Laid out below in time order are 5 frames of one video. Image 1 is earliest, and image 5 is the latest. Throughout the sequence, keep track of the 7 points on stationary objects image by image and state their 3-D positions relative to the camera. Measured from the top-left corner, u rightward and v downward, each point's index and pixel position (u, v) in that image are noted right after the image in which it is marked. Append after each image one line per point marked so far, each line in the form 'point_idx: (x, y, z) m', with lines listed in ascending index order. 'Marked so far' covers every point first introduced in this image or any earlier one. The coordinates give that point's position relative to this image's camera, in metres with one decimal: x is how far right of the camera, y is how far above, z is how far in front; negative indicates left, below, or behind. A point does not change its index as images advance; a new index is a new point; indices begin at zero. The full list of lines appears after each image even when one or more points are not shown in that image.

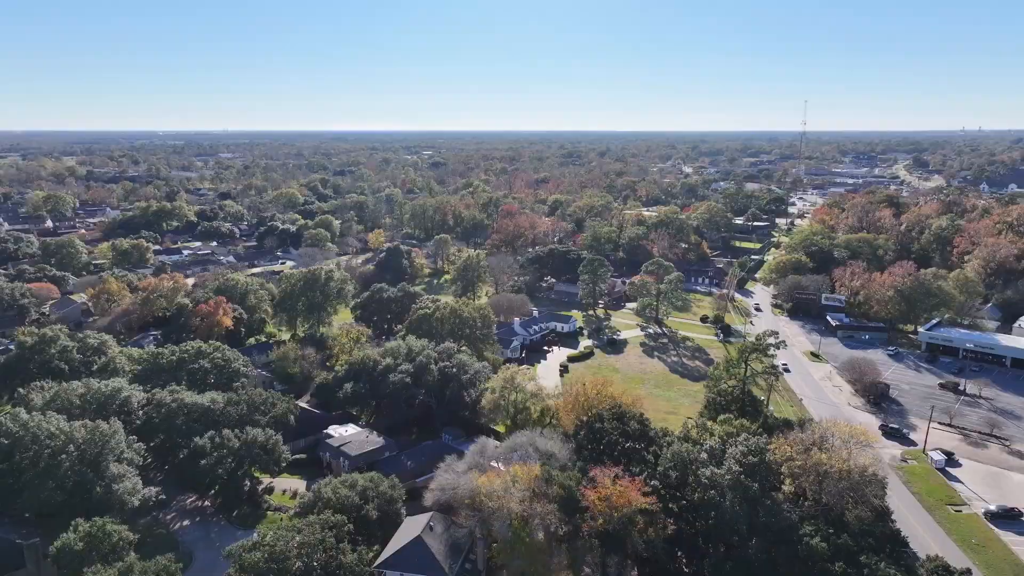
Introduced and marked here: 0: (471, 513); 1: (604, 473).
0: (-1.2, -6.5, +19.6) m
1: (+2.7, -5.4, +19.8) m
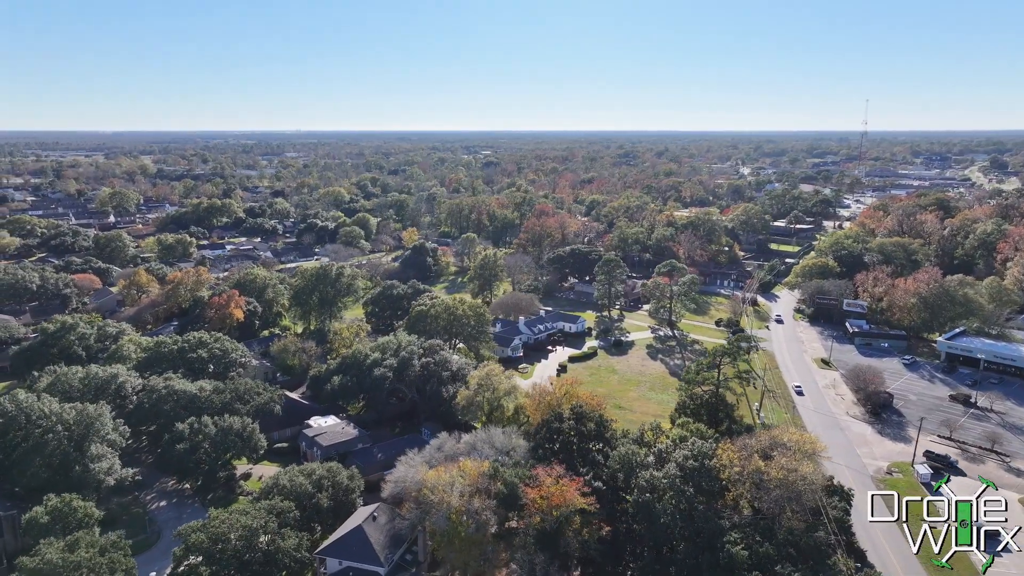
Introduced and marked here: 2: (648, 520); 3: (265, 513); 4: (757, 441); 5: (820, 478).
0: (-2.9, -6.4, +19.9) m
1: (+1.0, -5.4, +19.9) m
2: (+3.6, -6.1, +17.9) m
3: (-7.1, -6.5, +19.5) m
4: (+6.9, -4.3, +19.4) m
5: (+8.0, -5.0, +17.8) m
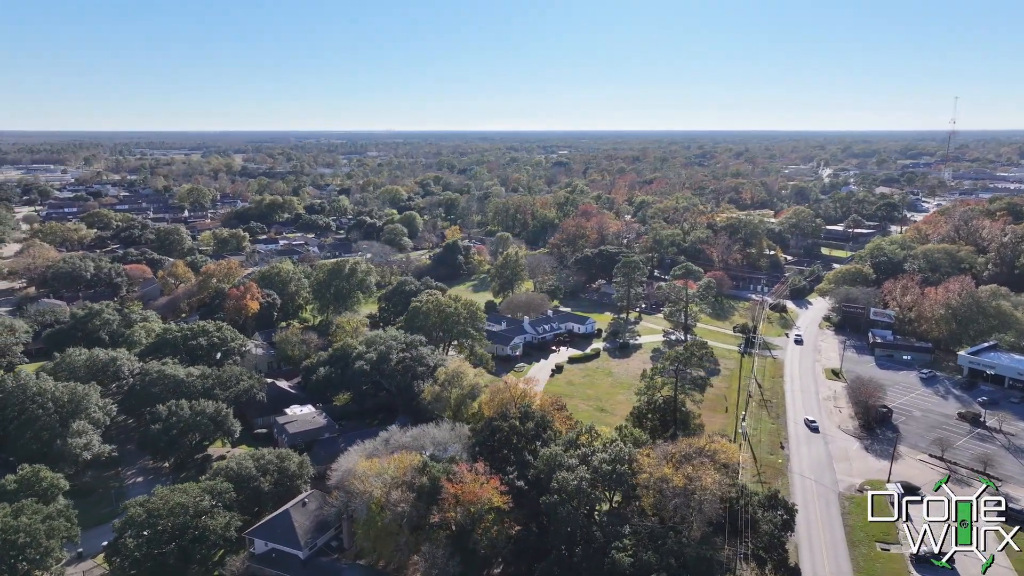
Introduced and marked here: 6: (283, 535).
0: (-5.1, -6.2, +20.5) m
1: (-1.2, -5.3, +20.0) m
2: (+1.1, -6.1, +17.8) m
3: (-9.4, -6.2, +20.5) m
4: (+4.6, -4.4, +18.9) m
5: (+5.5, -5.1, +17.3) m
6: (-6.6, -7.1, +19.6) m
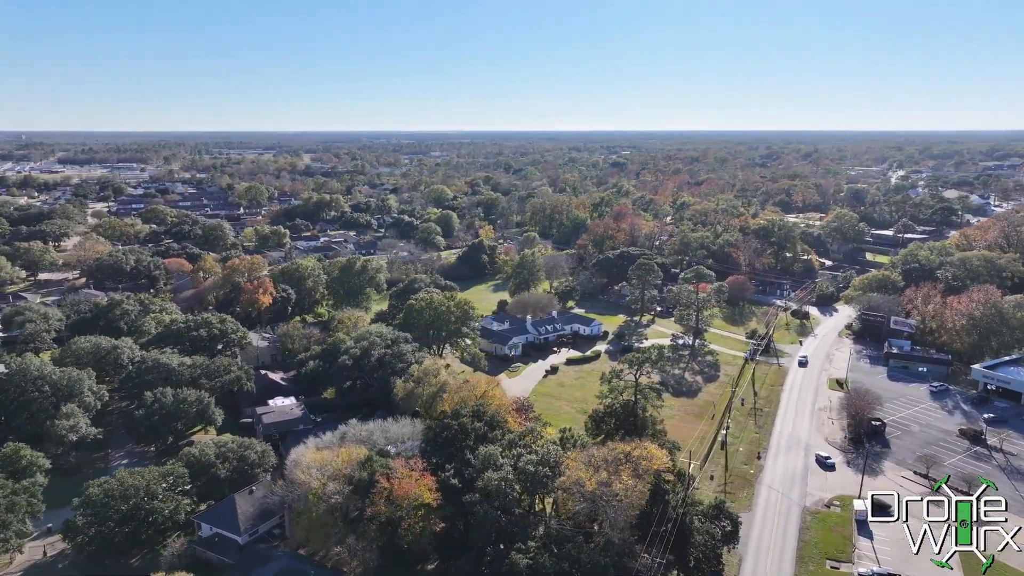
0: (-7.0, -6.1, +21.1) m
1: (-3.1, -5.3, +20.3) m
2: (-1.1, -6.1, +17.9) m
3: (-11.3, -6.0, +21.5) m
4: (+2.6, -4.5, +18.6) m
5: (+3.3, -5.2, +16.9) m
6: (-8.6, -7.0, +20.3) m
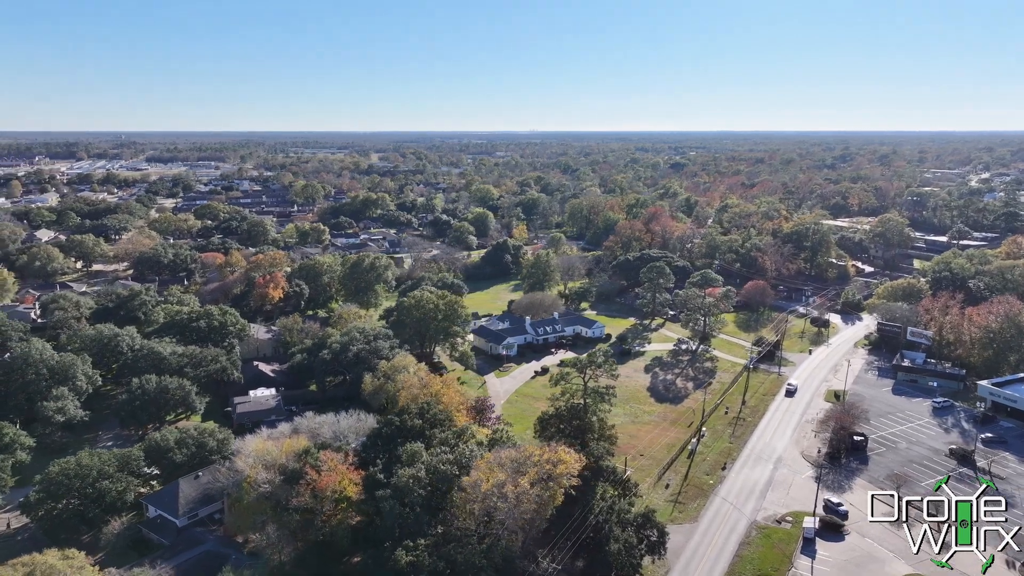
0: (-9.1, -5.9, +21.9) m
1: (-5.3, -5.2, +20.7) m
2: (-3.5, -6.1, +18.1) m
3: (-13.3, -5.7, +22.7) m
4: (+0.3, -4.5, +18.5) m
5: (+0.7, -5.2, +16.7) m
6: (-10.8, -6.7, +21.3) m
